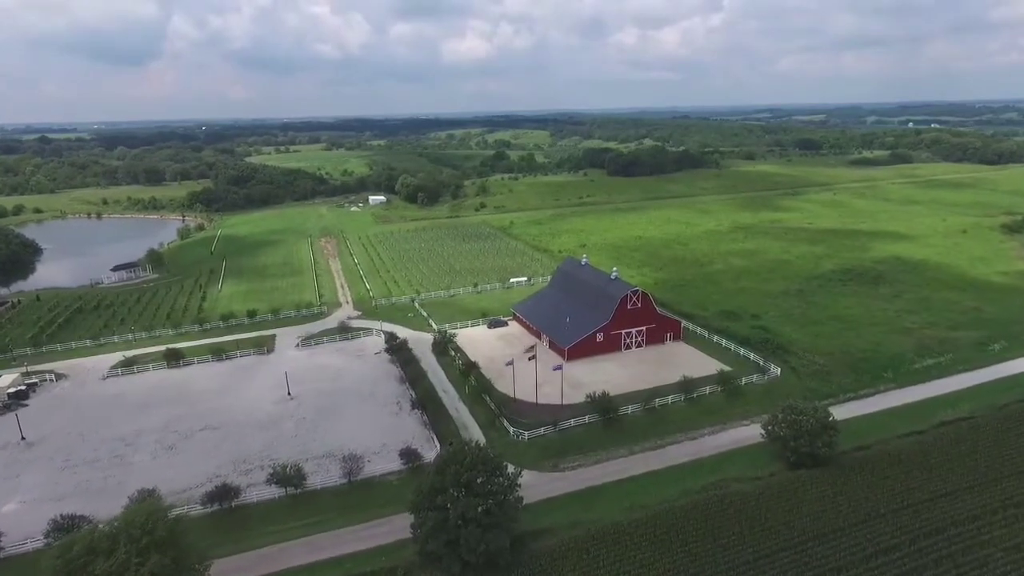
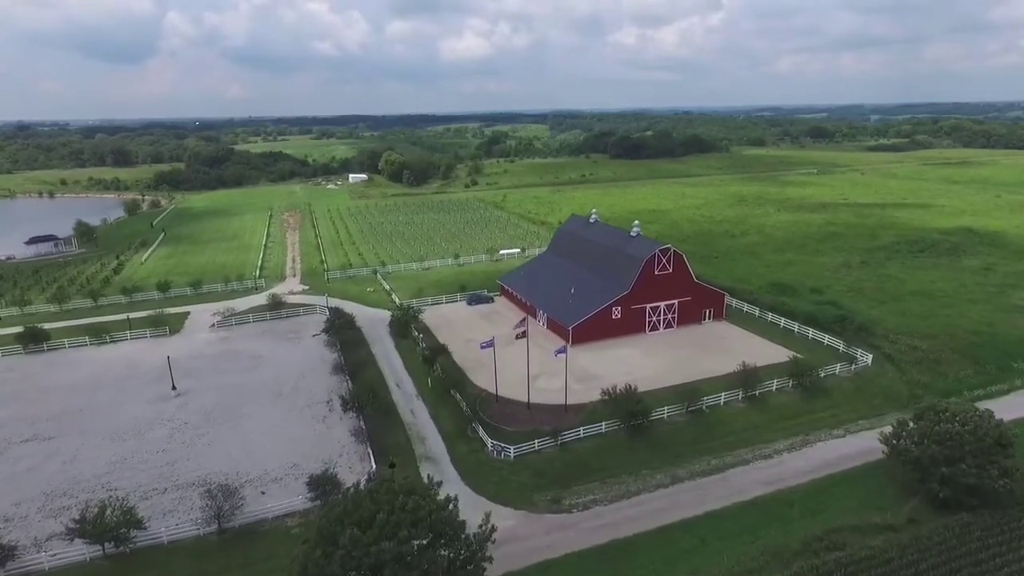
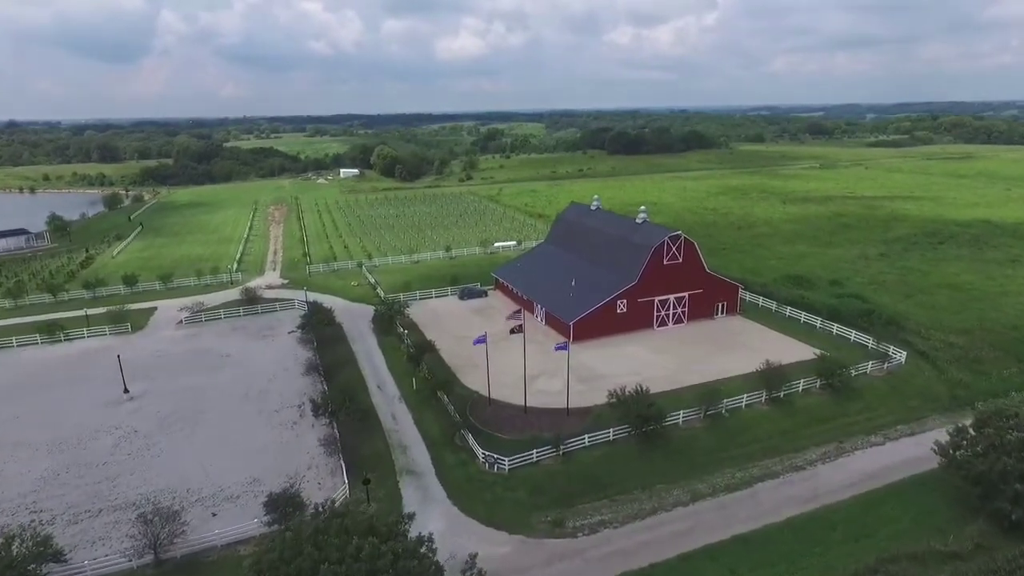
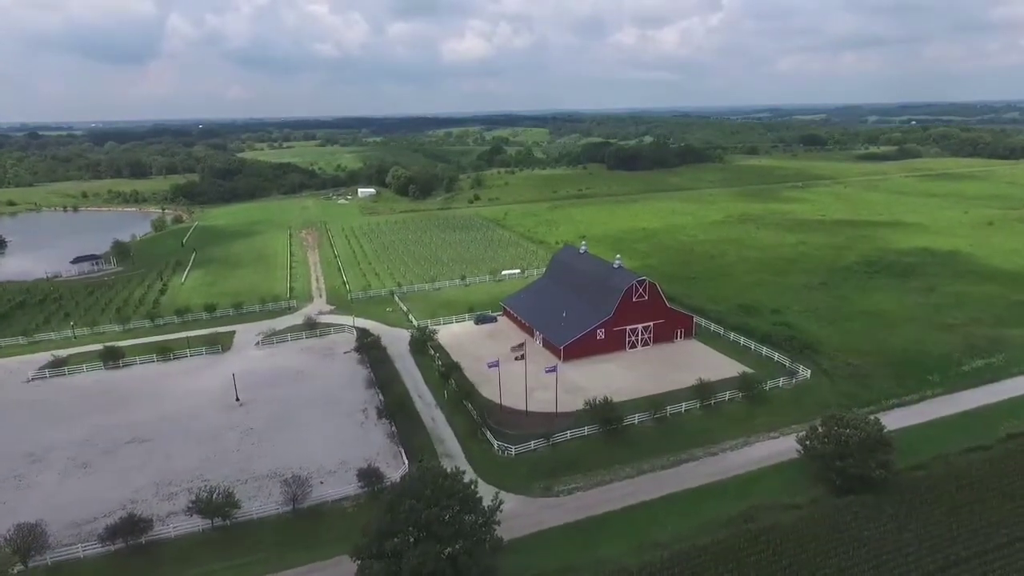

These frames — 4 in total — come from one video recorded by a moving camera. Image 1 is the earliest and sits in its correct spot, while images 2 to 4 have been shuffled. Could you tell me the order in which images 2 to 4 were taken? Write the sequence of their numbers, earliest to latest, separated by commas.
4, 2, 3
